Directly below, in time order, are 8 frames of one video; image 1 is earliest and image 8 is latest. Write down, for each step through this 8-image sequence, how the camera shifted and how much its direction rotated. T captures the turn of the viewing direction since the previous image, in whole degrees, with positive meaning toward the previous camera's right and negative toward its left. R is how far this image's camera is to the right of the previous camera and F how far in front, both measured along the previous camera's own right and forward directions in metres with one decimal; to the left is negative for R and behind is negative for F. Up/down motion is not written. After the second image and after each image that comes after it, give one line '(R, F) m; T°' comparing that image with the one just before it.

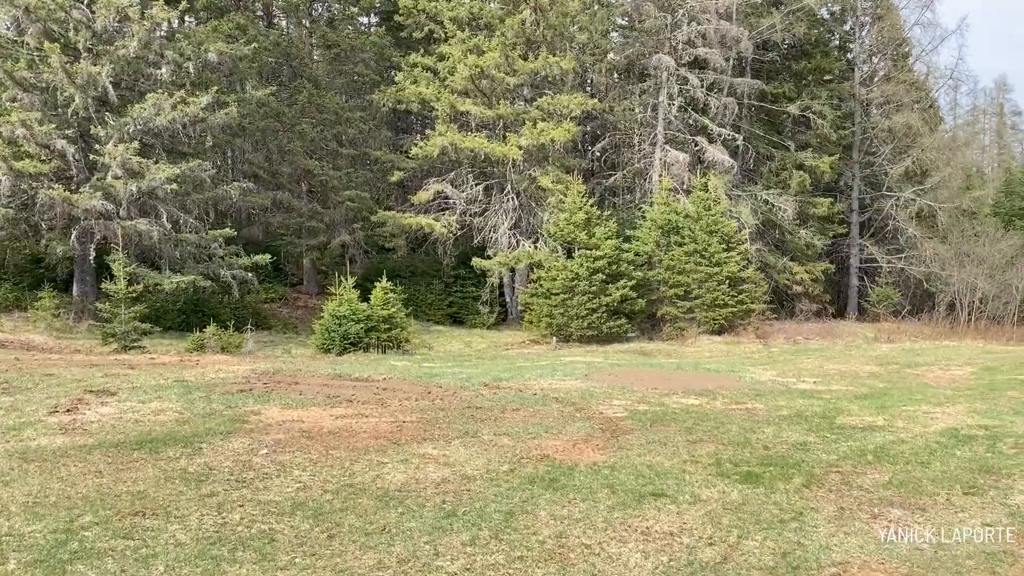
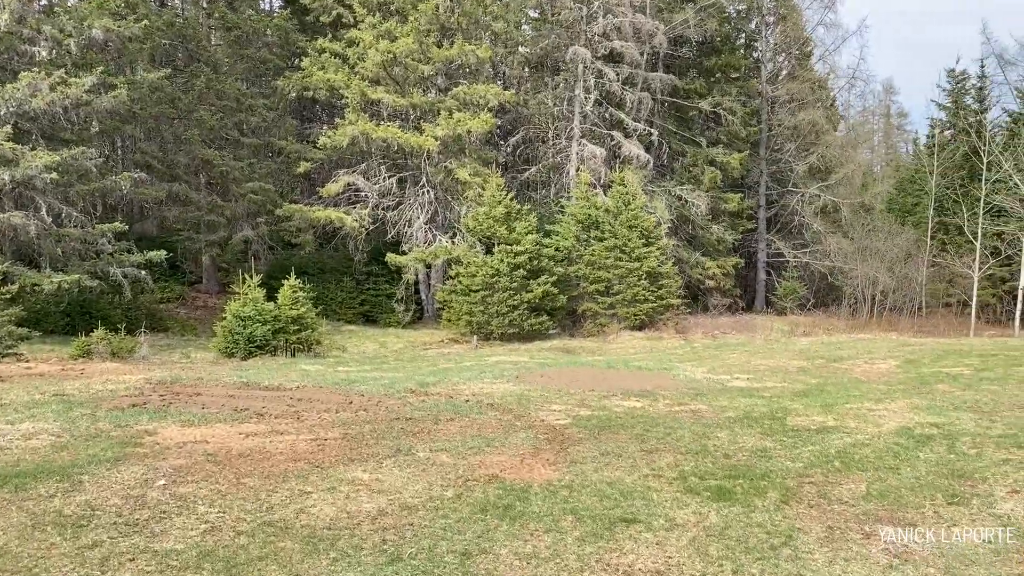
(-0.2, +0.7) m; +6°
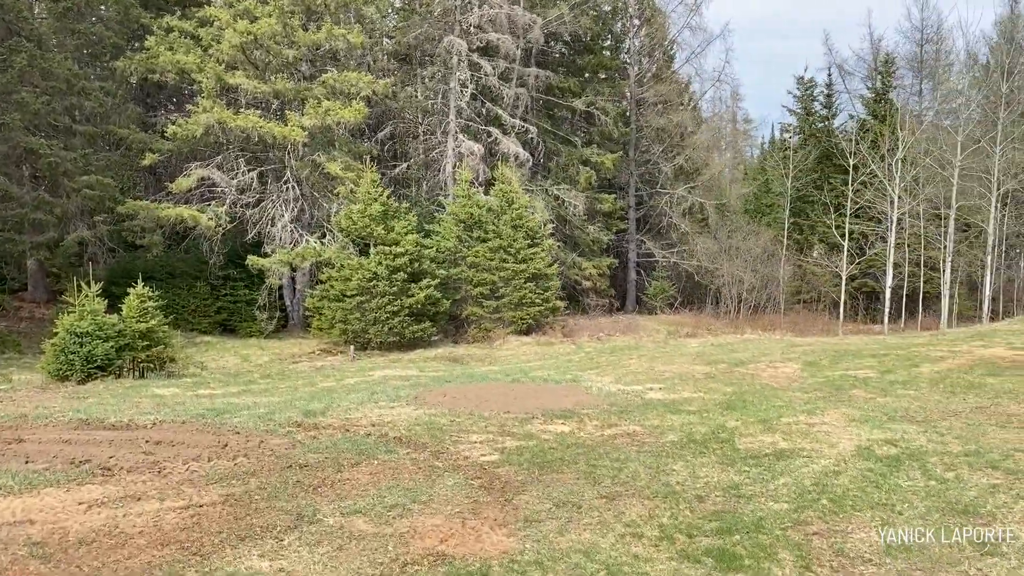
(-0.4, +1.1) m; +10°
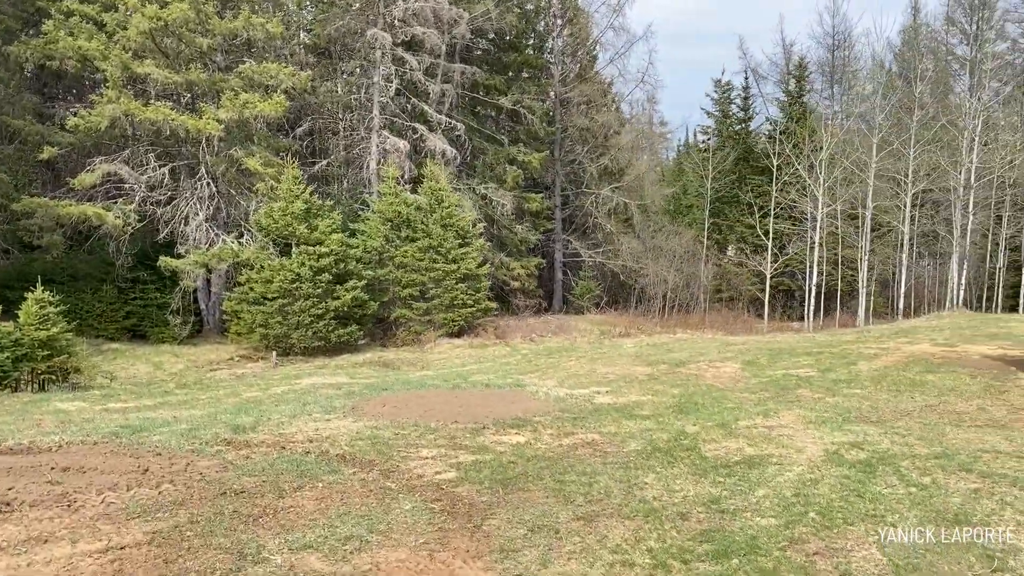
(-0.3, +0.5) m; +6°
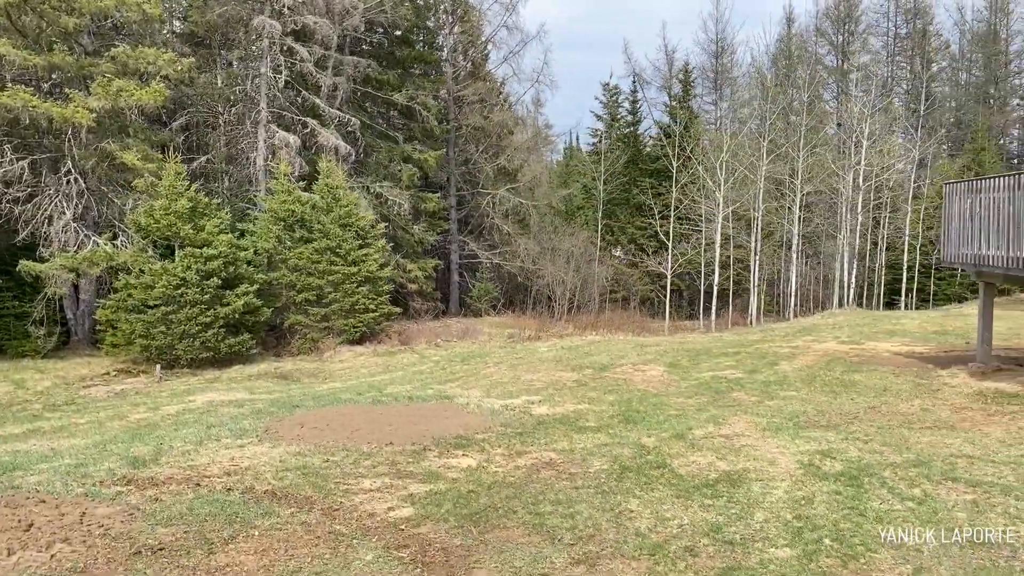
(-0.5, +0.7) m; +8°
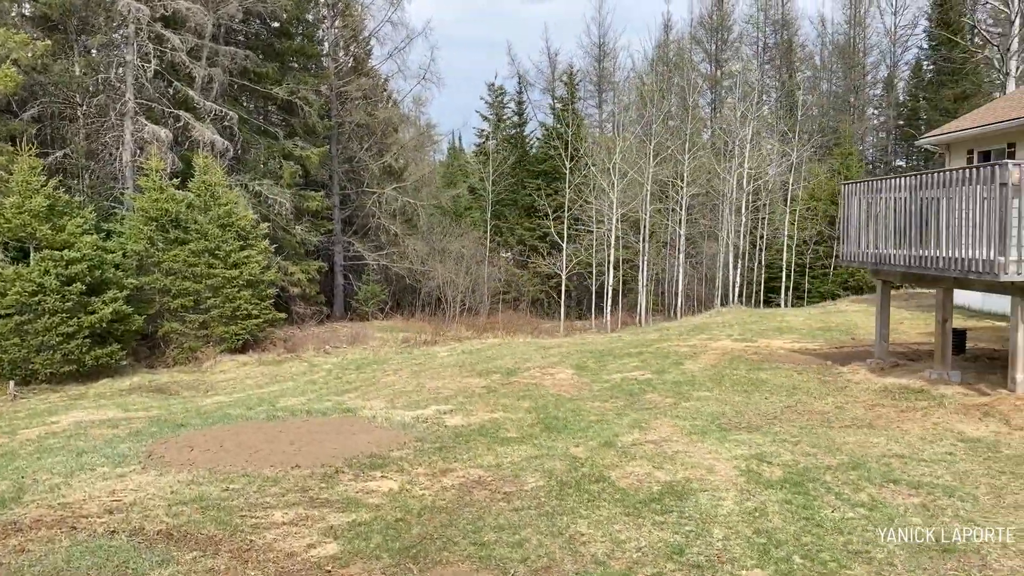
(-0.3, +0.5) m; +8°
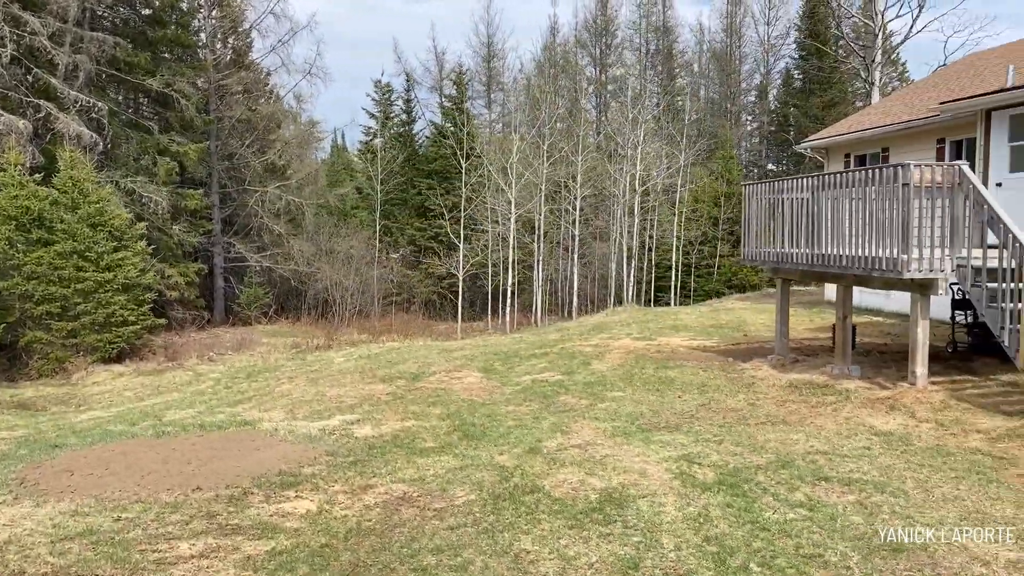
(-0.3, +0.3) m; +8°
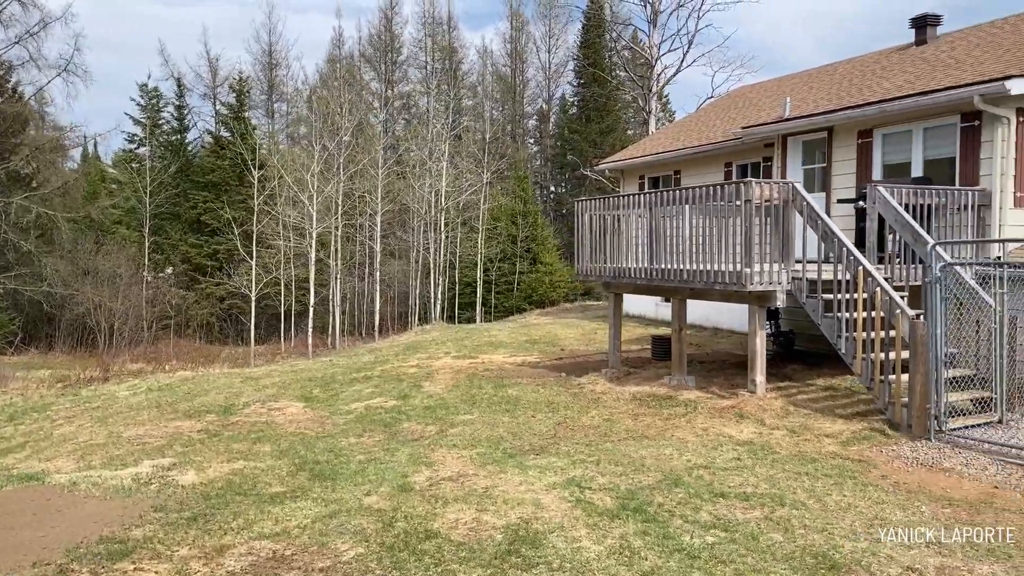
(-0.6, +0.6) m; +16°
